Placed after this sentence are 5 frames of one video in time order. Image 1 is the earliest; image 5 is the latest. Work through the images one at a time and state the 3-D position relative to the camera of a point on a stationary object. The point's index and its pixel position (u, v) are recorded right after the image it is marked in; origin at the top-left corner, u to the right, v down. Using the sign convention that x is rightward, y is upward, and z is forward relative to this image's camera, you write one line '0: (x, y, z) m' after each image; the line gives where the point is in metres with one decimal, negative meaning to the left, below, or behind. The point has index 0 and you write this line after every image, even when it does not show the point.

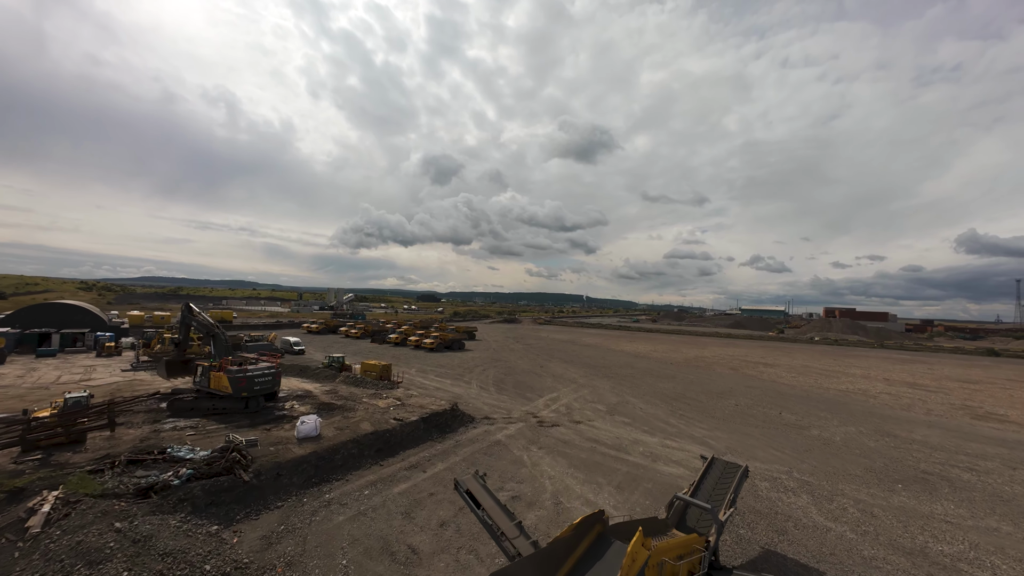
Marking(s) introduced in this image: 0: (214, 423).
0: (-12.3, -5.6, +15.0) m
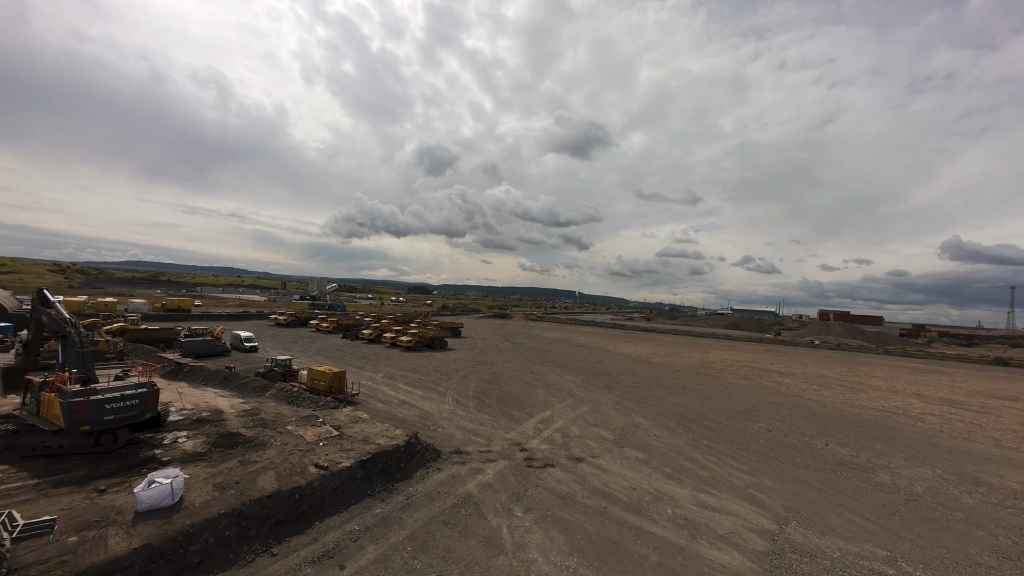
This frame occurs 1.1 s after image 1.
0: (-13.0, -5.0, +9.7) m
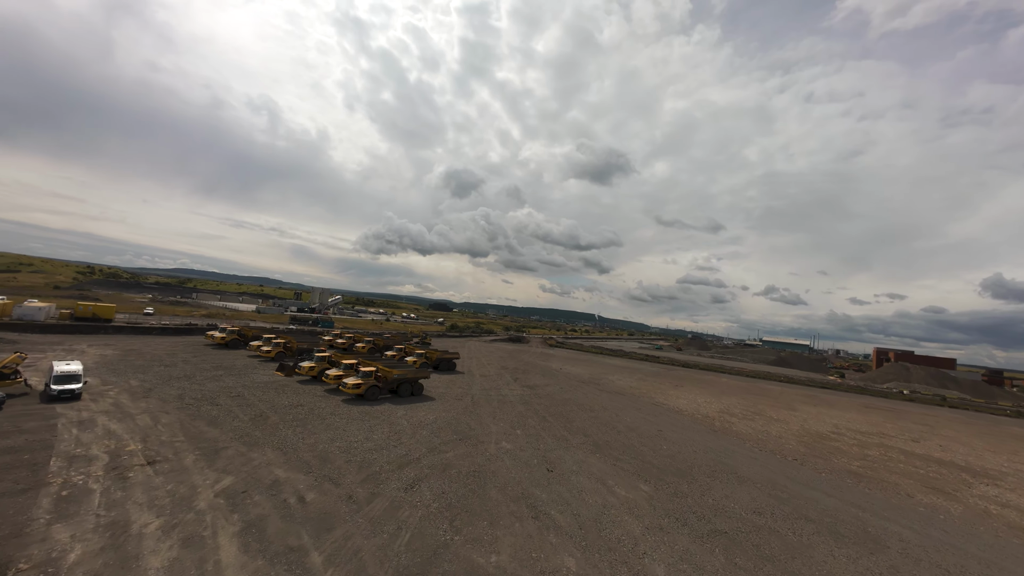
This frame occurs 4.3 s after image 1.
0: (-14.1, -4.2, -4.9) m
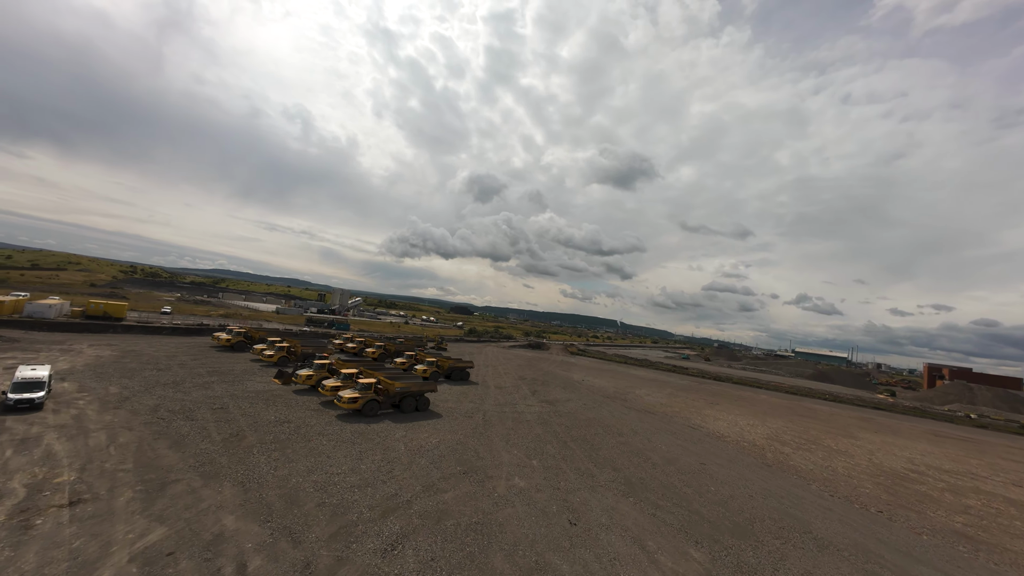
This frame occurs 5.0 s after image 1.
0: (-14.8, -3.9, -7.7) m
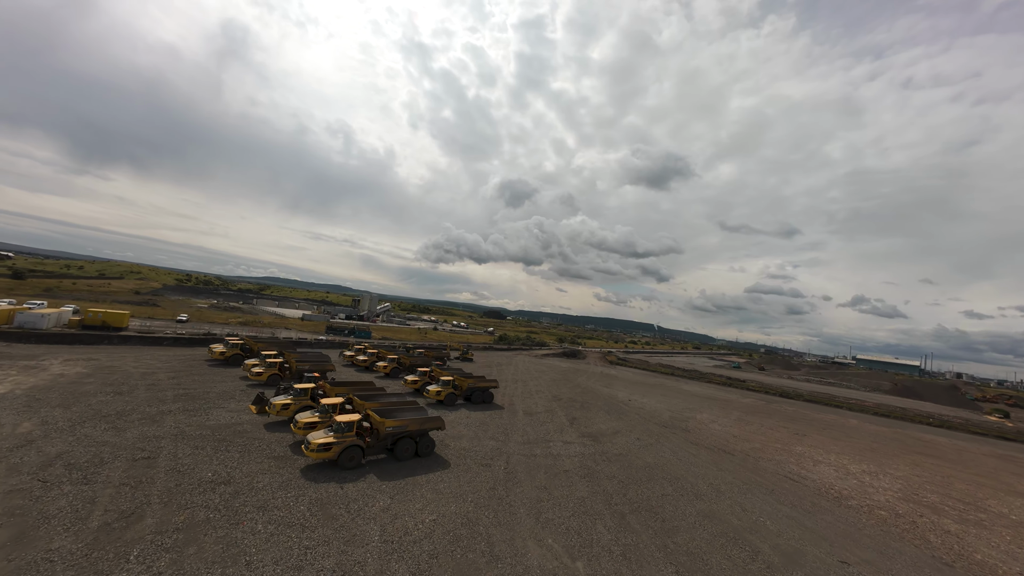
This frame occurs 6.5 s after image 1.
0: (-16.2, -3.8, -13.5) m
